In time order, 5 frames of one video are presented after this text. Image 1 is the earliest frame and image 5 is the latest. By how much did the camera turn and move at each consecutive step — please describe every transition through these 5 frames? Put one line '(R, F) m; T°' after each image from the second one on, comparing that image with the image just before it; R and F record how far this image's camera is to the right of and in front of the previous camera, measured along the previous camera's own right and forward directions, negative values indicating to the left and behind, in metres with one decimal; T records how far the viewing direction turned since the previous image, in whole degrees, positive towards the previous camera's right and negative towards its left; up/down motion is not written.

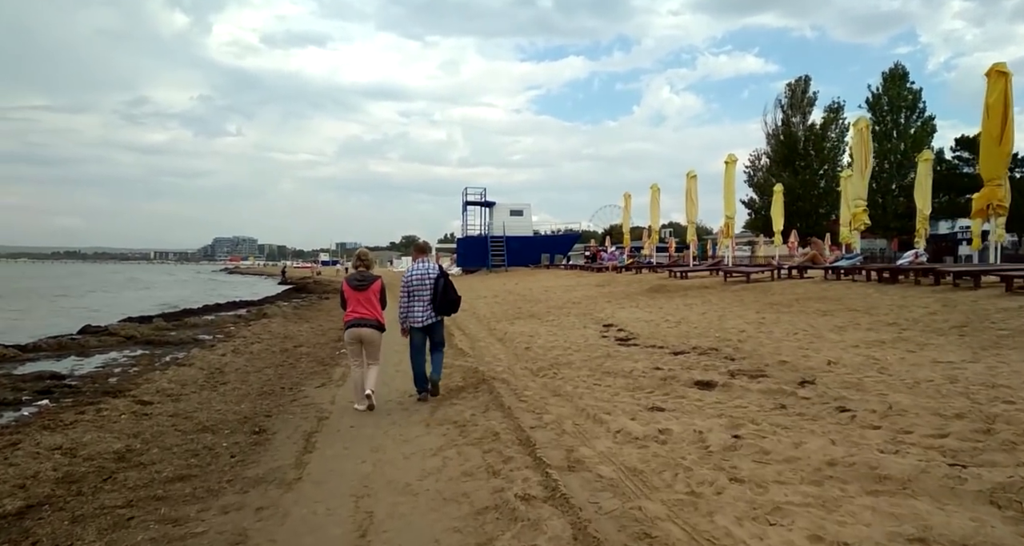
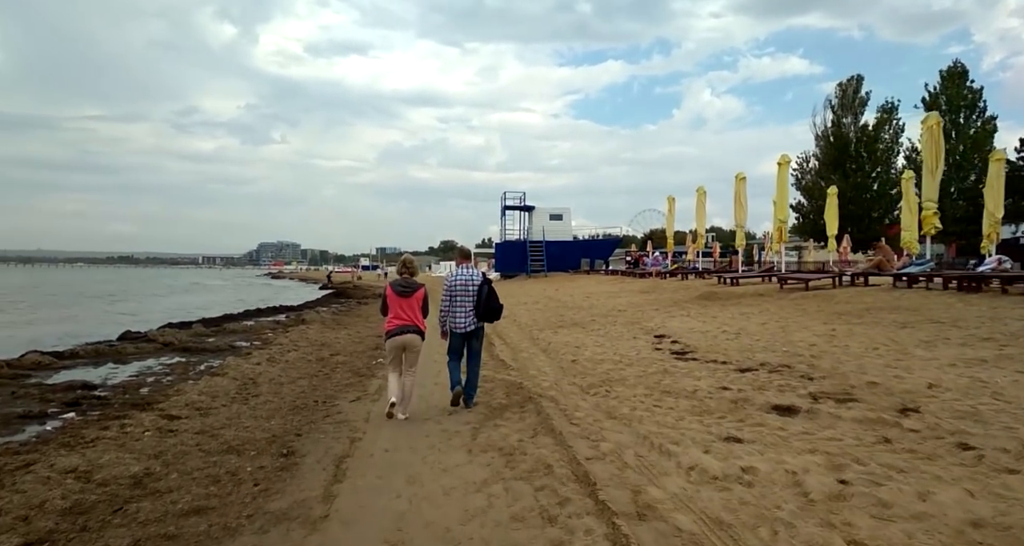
(-0.1, +0.7) m; -3°
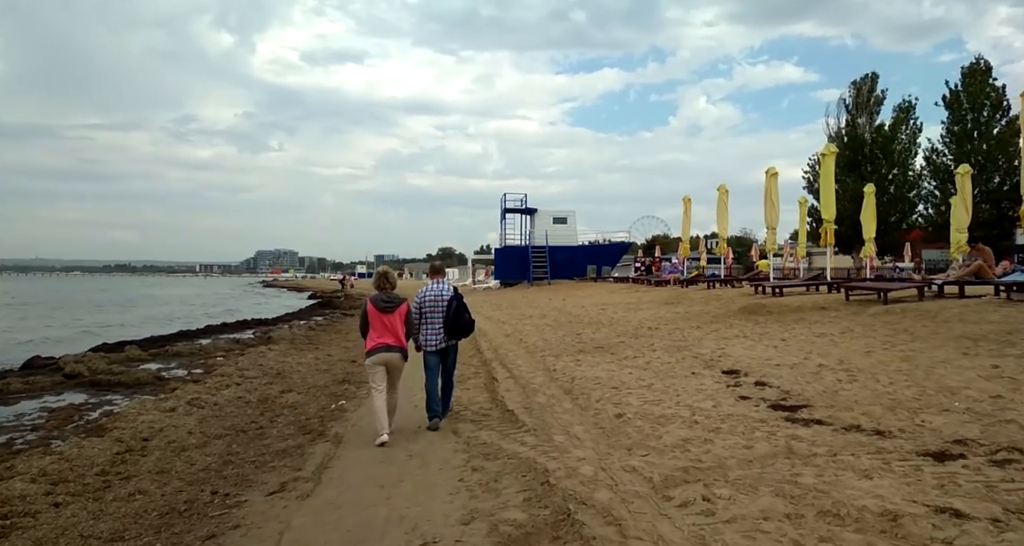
(-0.2, +3.3) m; 0°
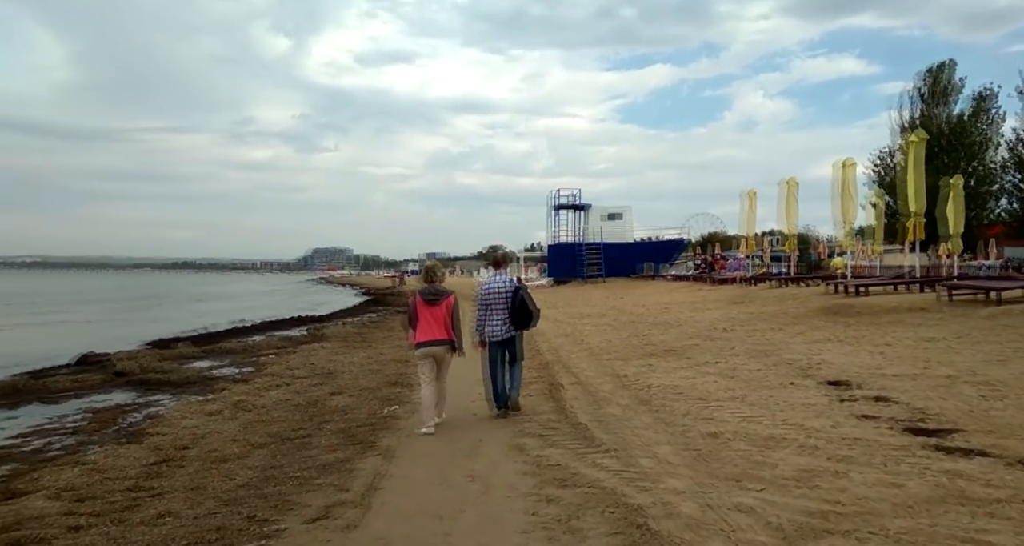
(-0.3, +0.9) m; -5°
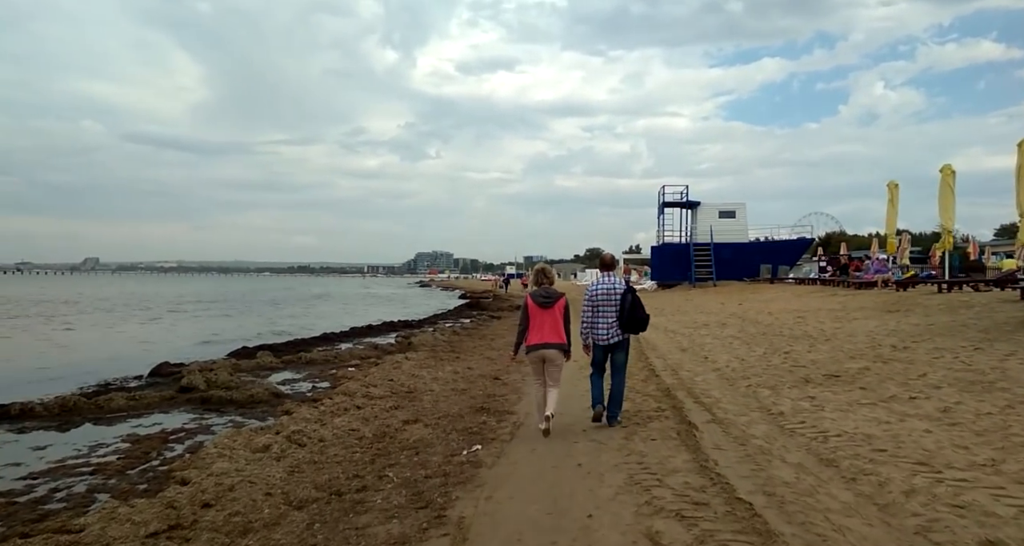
(-0.2, +2.0) m; -9°
